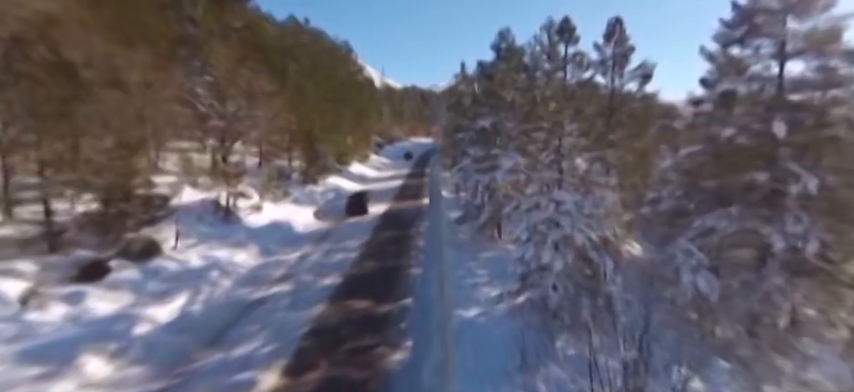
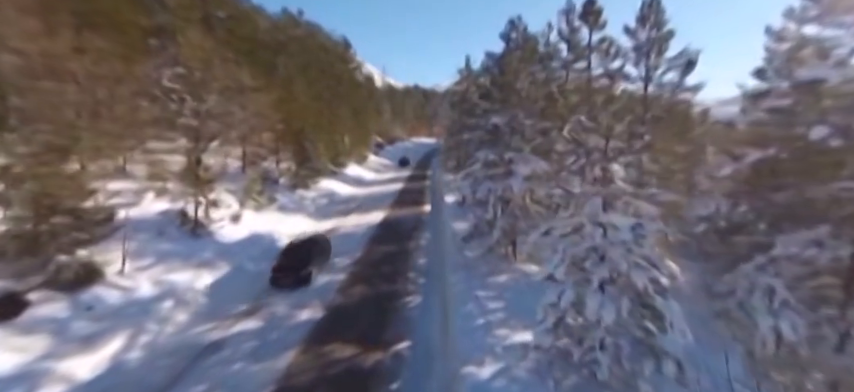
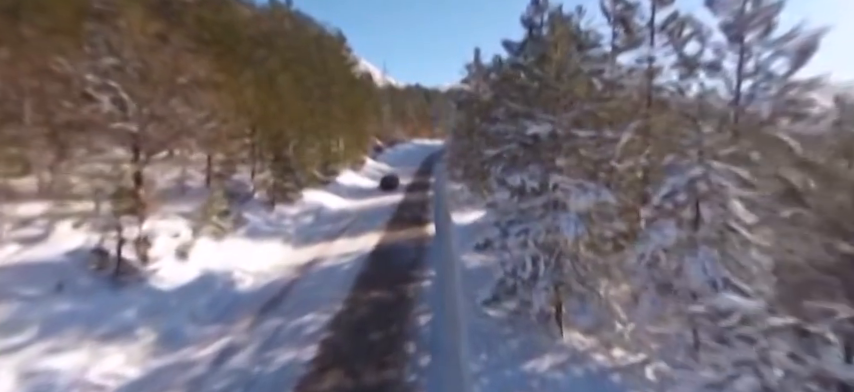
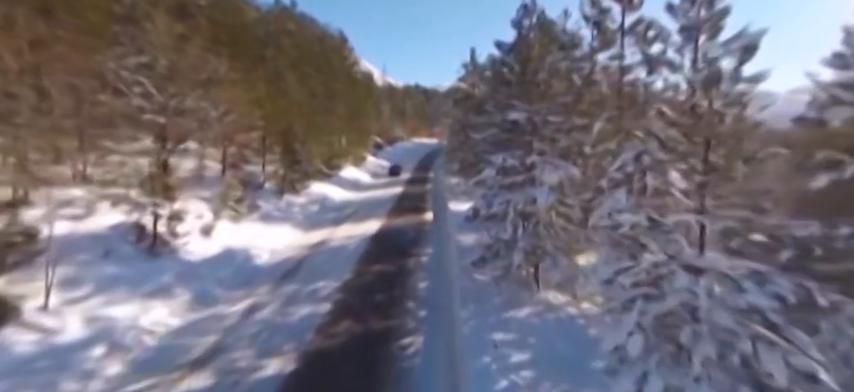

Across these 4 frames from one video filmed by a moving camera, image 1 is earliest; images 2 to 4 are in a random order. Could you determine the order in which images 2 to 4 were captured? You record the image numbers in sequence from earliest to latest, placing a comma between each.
2, 4, 3
